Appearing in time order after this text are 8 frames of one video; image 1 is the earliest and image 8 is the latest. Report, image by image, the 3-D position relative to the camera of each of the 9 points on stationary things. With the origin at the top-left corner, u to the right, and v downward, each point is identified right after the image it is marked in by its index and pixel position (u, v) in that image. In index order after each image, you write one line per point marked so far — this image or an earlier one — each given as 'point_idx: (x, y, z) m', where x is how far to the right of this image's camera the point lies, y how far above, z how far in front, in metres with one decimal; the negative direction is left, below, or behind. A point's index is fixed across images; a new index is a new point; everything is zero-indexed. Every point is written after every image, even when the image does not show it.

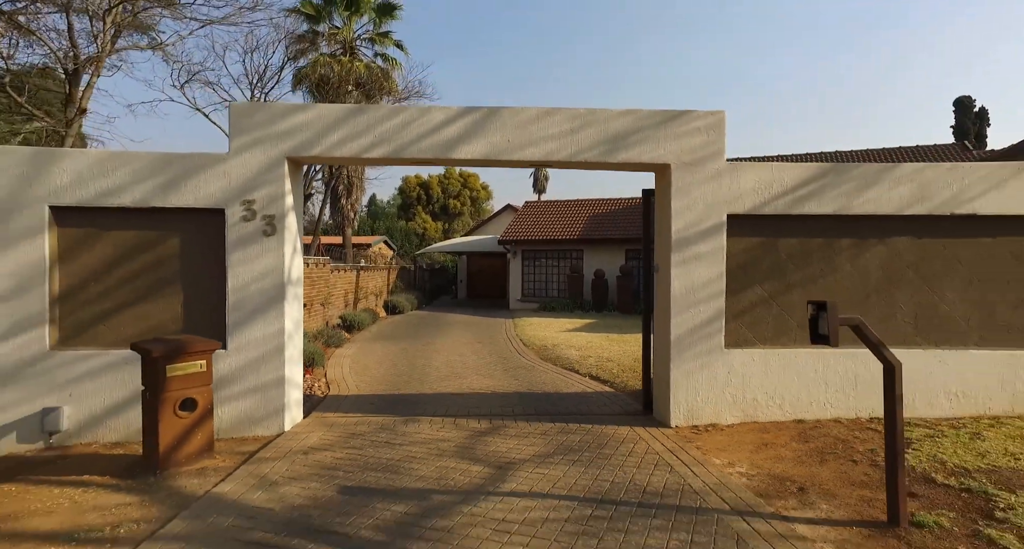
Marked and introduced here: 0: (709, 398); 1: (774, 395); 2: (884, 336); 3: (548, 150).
0: (+2.2, -1.4, +6.1) m
1: (+2.9, -1.3, +6.1) m
2: (+4.1, -0.7, +6.1) m
3: (+0.4, +1.4, +5.9) m
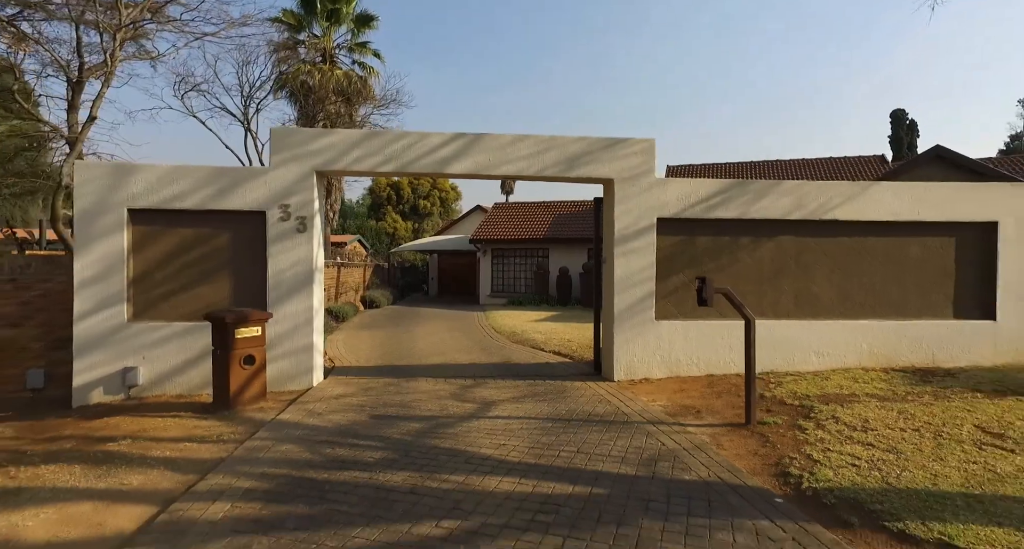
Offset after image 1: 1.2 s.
0: (+1.9, -1.2, +8.0) m
1: (+2.6, -1.2, +8.1) m
2: (+3.8, -0.5, +8.1) m
3: (+0.1, +1.5, +7.7) m
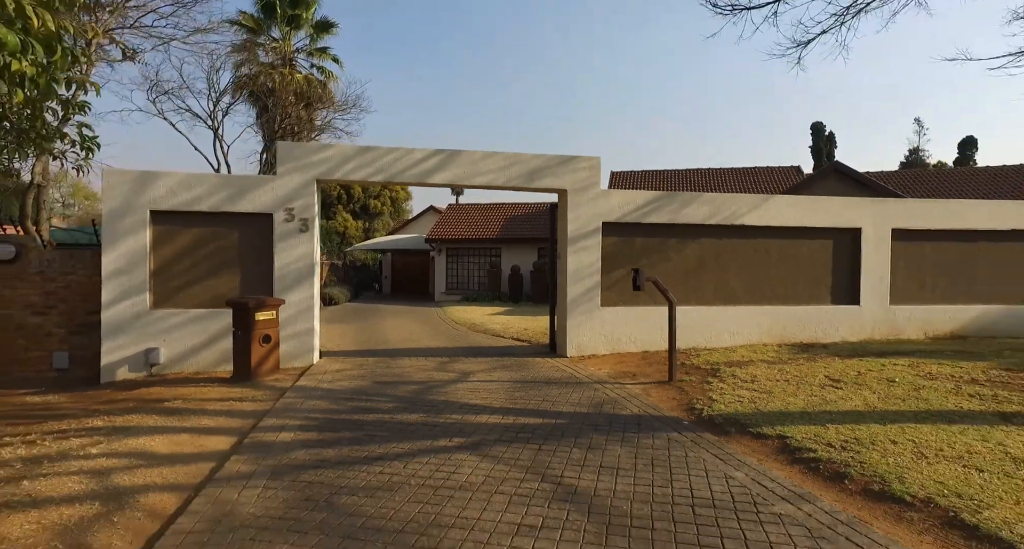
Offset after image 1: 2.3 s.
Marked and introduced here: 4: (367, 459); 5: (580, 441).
0: (+1.4, -1.1, +9.7) m
1: (+2.1, -1.1, +9.8) m
2: (+3.3, -0.4, +10.0) m
3: (-0.4, +1.6, +9.2) m
4: (-1.2, -1.5, +4.5) m
5: (+0.6, -1.5, +5.0) m
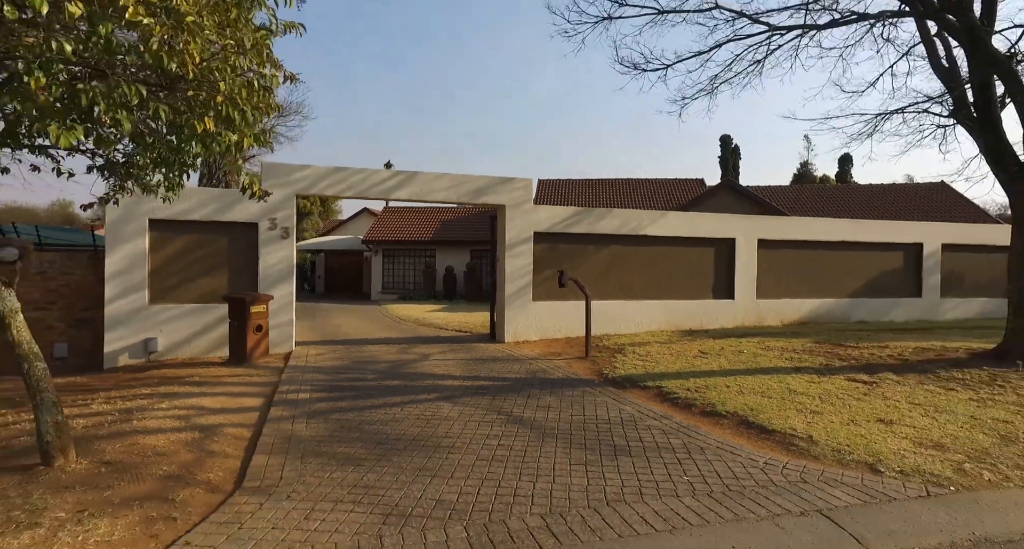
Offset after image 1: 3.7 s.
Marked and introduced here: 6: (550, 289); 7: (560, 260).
0: (+0.3, -1.1, +11.8) m
1: (+0.9, -1.1, +12.0) m
2: (+2.1, -0.4, +12.4) m
3: (-1.4, +1.6, +11.1) m
4: (-1.6, -1.5, +6.3) m
5: (+0.1, -1.5, +7.1) m
6: (+0.8, -0.3, +12.1) m
7: (+1.0, +0.3, +12.1) m
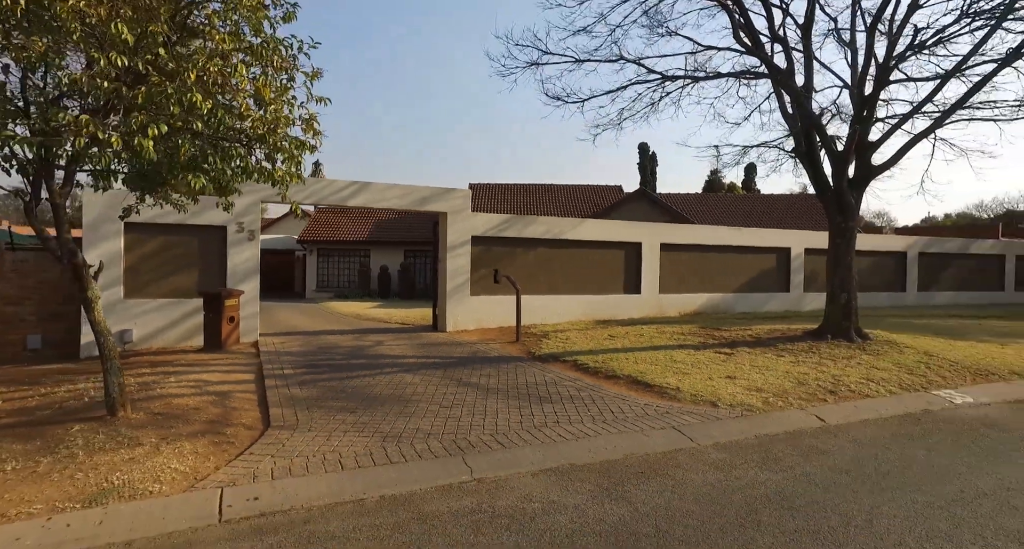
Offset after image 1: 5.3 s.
0: (-1.2, -1.1, +13.5) m
1: (-0.6, -1.0, +13.8) m
2: (+0.6, -0.4, +14.3) m
3: (-2.8, +1.7, +12.6) m
4: (-2.4, -1.5, +7.8) m
5: (-0.7, -1.5, +8.8) m
6: (-0.7, -0.3, +13.9) m
7: (-0.5, +0.4, +13.9) m
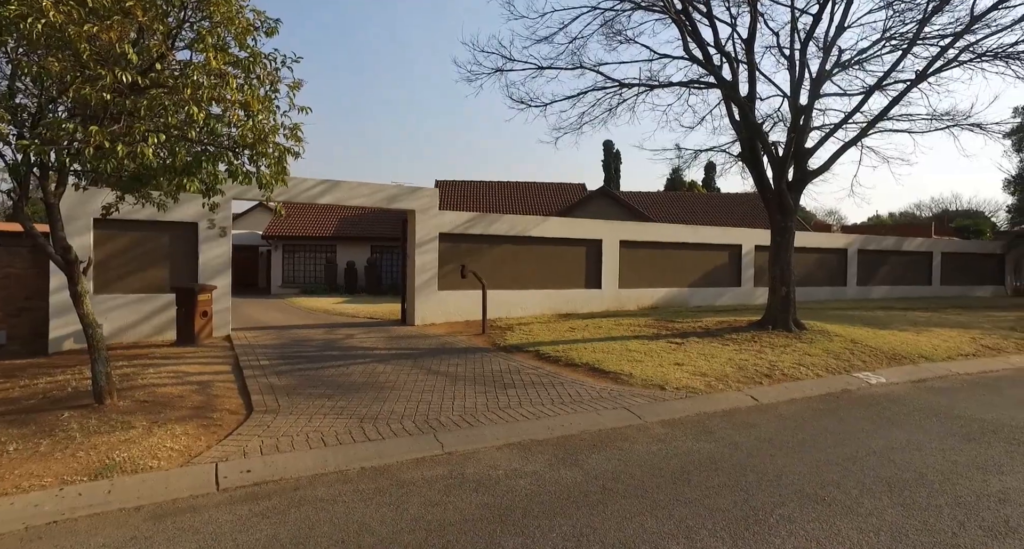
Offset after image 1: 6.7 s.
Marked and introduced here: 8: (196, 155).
0: (-2.0, -1.0, +14.0) m
1: (-1.4, -0.9, +14.3) m
2: (-0.3, -0.3, +14.9) m
3: (-3.6, +1.8, +12.9) m
4: (-2.9, -1.4, +8.3) m
5: (-1.3, -1.4, +9.3) m
6: (-1.5, -0.2, +14.4) m
7: (-1.3, +0.5, +14.4) m
8: (-2.9, +1.1, +5.1) m
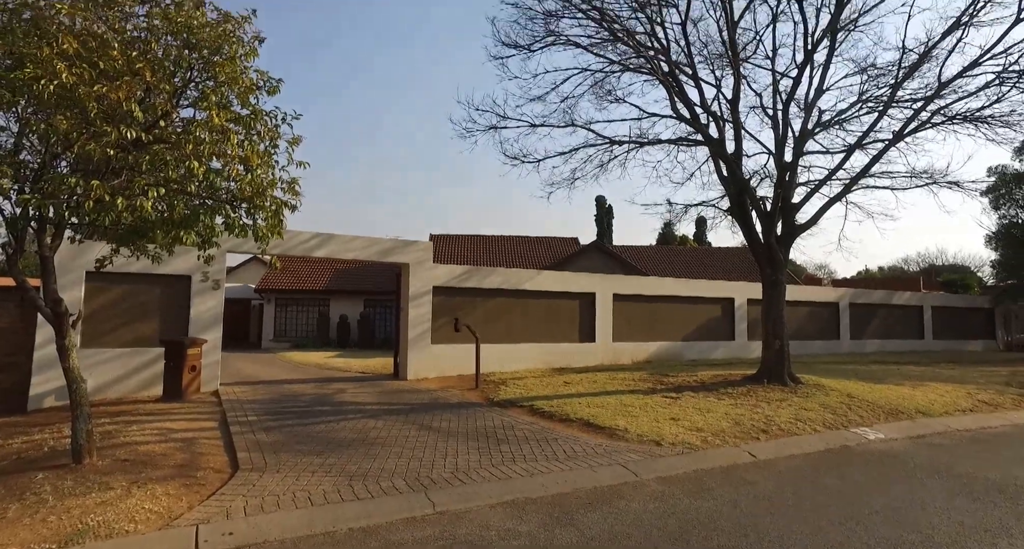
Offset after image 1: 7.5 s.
0: (-2.2, -2.3, +13.8) m
1: (-1.6, -2.3, +14.2) m
2: (-0.5, -1.7, +14.8) m
3: (-3.7, +0.5, +13.0) m
4: (-3.0, -2.2, +8.1) m
5: (-1.4, -2.3, +9.2) m
6: (-1.7, -1.6, +14.3) m
7: (-1.5, -0.9, +14.4) m
8: (-3.0, +0.6, +5.1) m
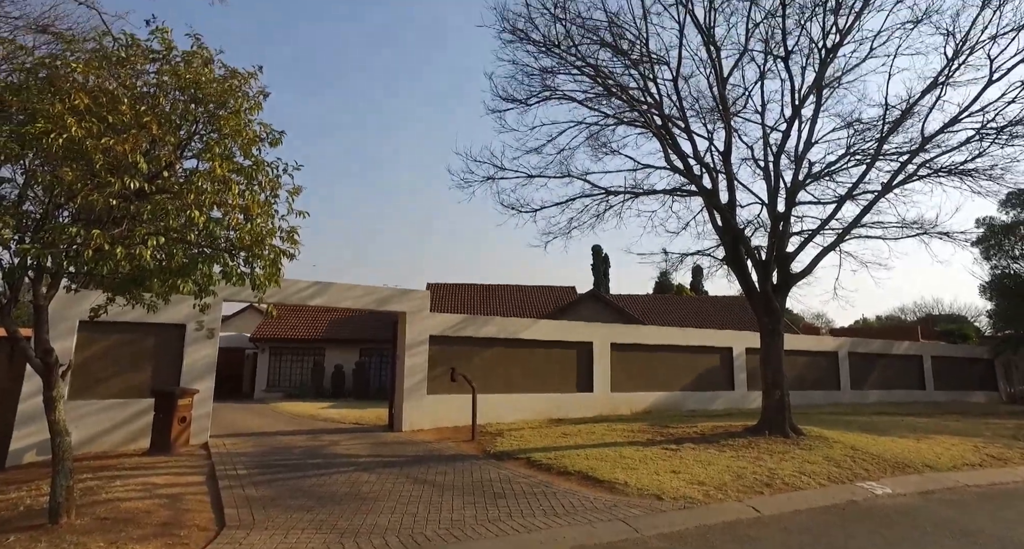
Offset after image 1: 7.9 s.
0: (-2.3, -3.5, +13.6) m
1: (-1.7, -3.5, +13.9) m
2: (-0.6, -3.0, +14.6) m
3: (-3.8, -0.7, +13.0) m
4: (-3.0, -2.9, +7.8) m
5: (-1.5, -3.1, +8.9) m
6: (-1.8, -2.8, +14.1) m
7: (-1.6, -2.2, +14.3) m
8: (-3.0, +0.2, +5.2) m
